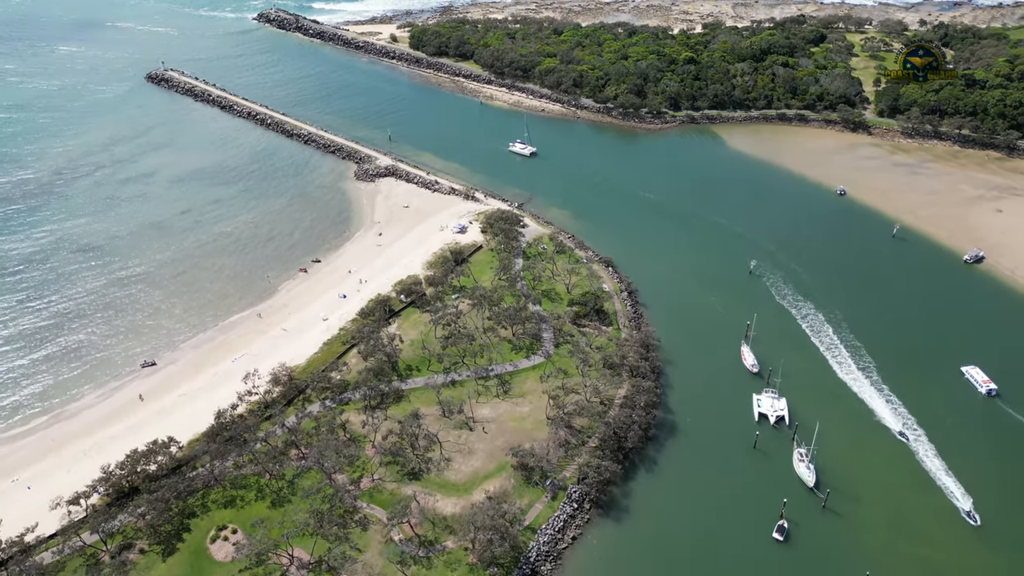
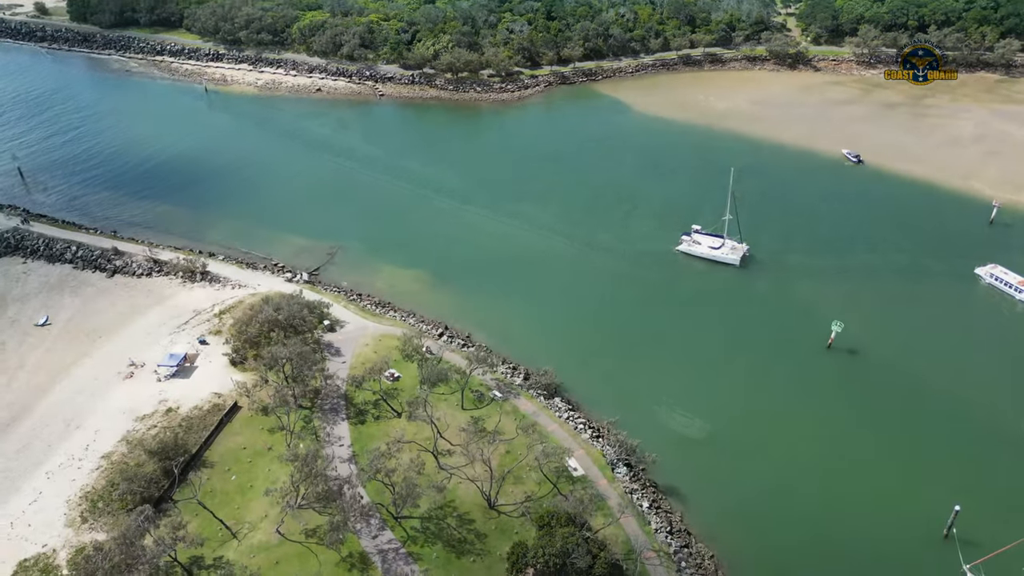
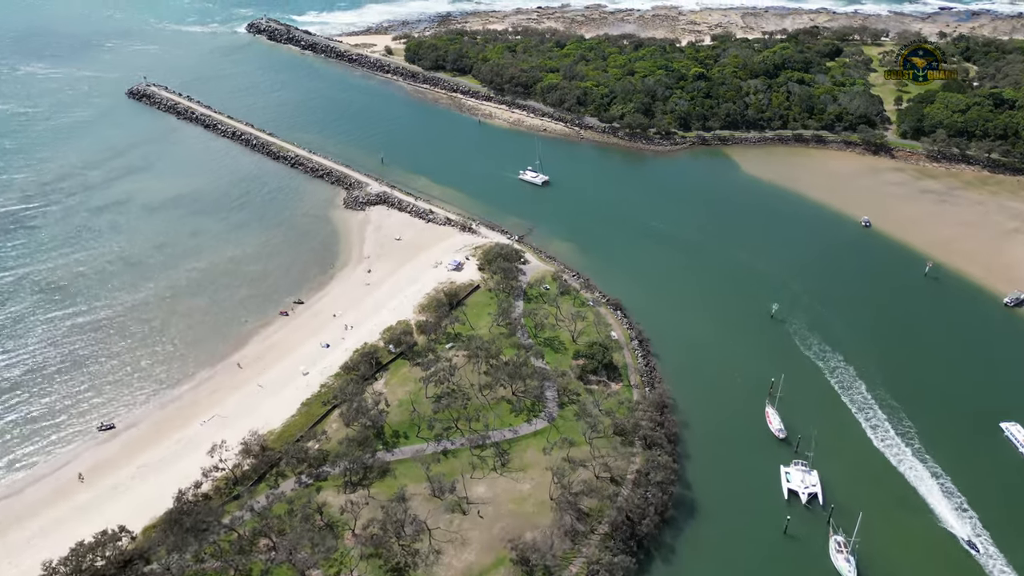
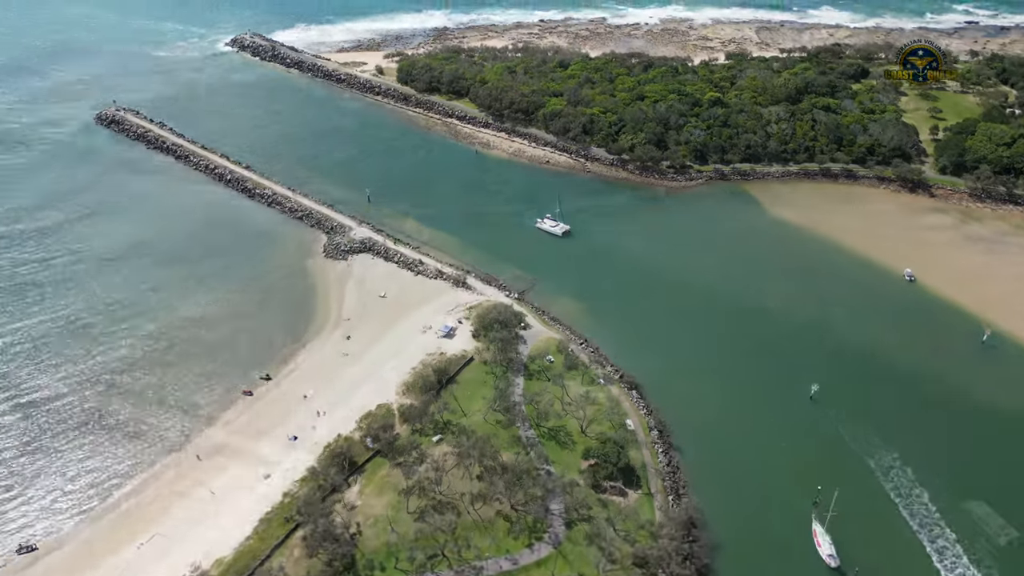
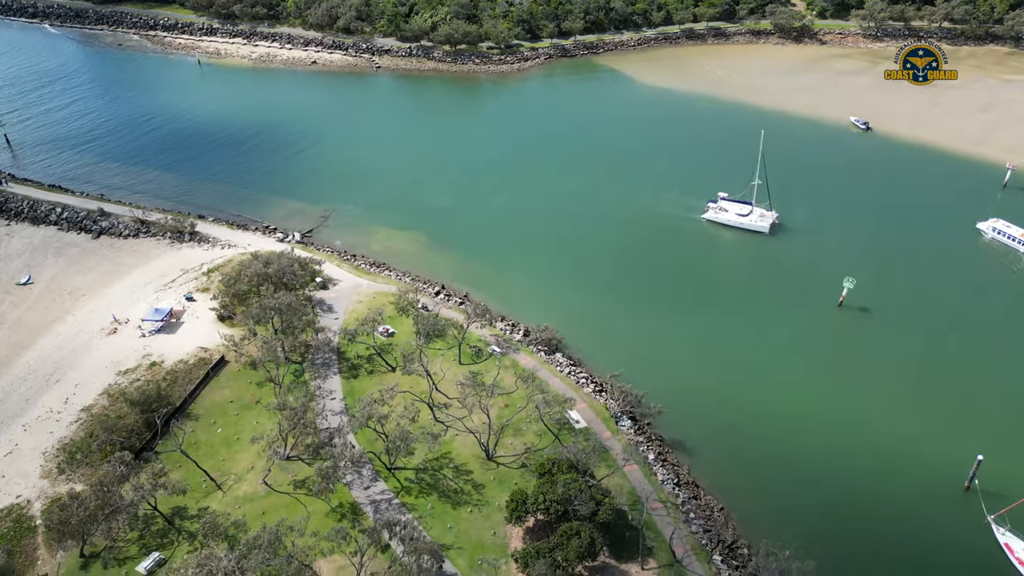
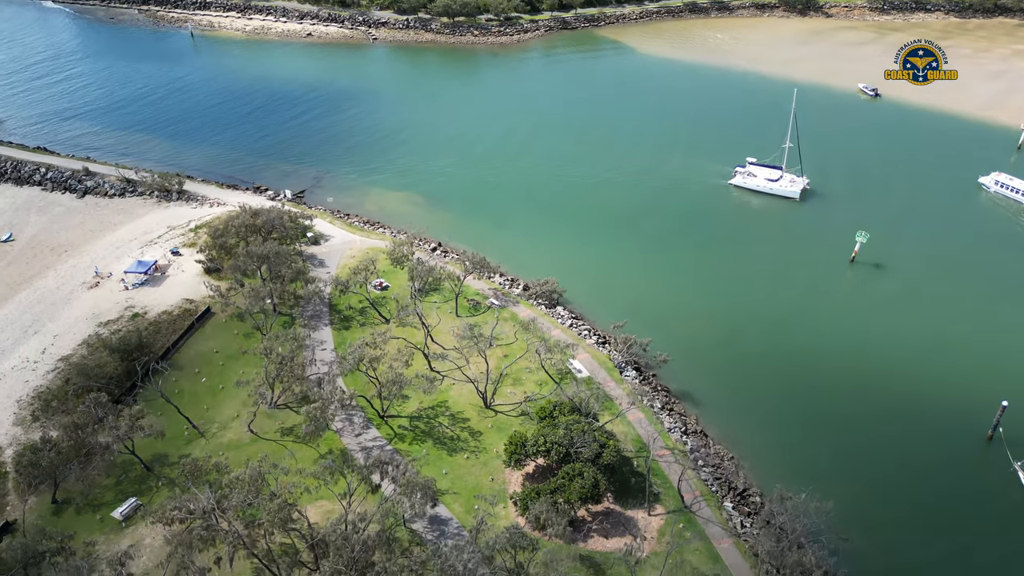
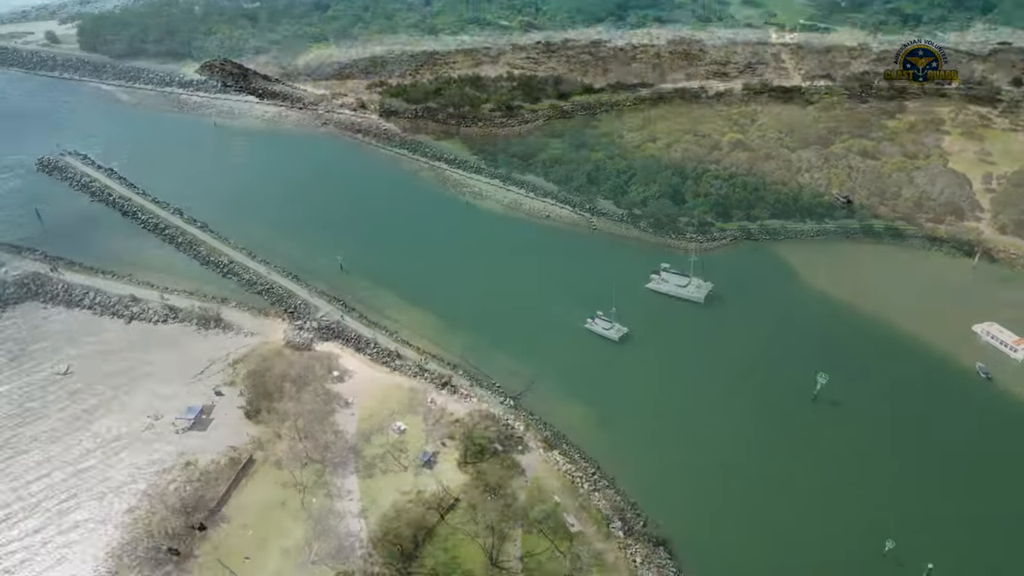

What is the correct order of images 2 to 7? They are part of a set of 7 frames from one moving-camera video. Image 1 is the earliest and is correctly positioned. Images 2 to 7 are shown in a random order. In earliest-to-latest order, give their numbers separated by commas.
3, 4, 7, 2, 5, 6
